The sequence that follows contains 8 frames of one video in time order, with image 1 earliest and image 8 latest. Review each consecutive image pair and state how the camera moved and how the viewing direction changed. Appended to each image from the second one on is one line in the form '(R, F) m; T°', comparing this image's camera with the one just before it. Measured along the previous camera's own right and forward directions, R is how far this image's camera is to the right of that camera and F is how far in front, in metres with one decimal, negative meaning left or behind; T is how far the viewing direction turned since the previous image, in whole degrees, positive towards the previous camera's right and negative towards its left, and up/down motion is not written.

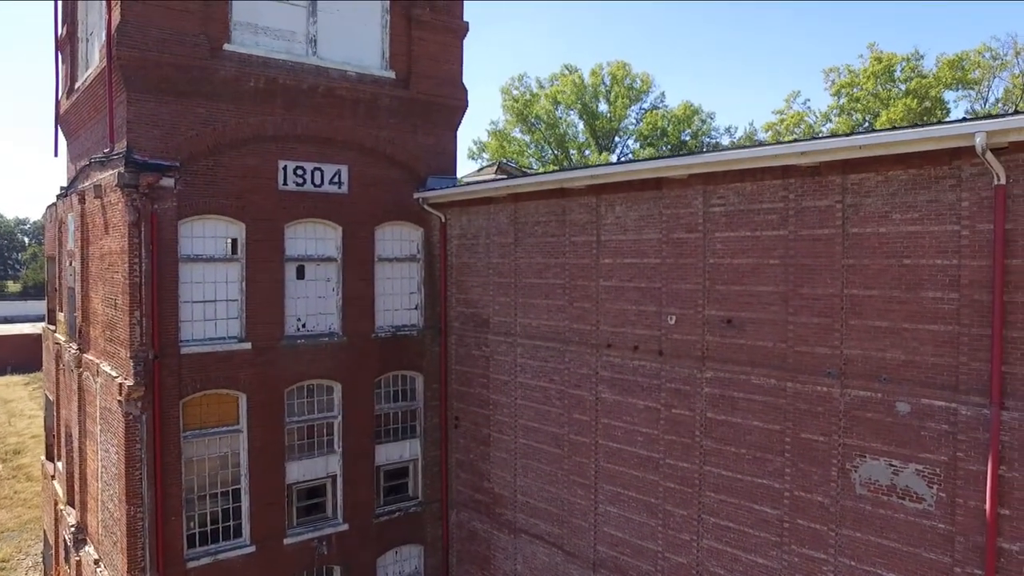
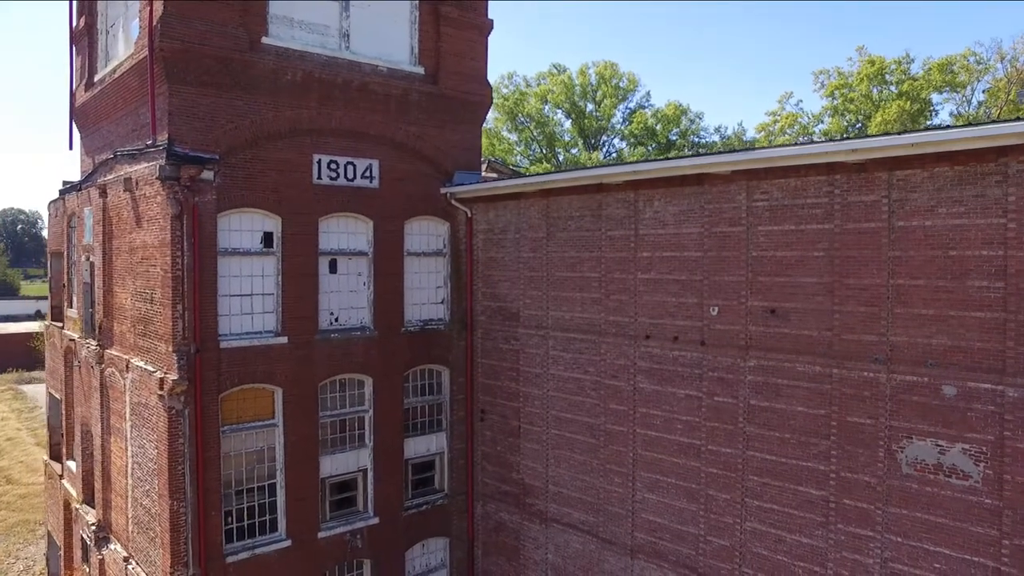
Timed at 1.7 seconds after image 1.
(-1.3, -0.2) m; +3°
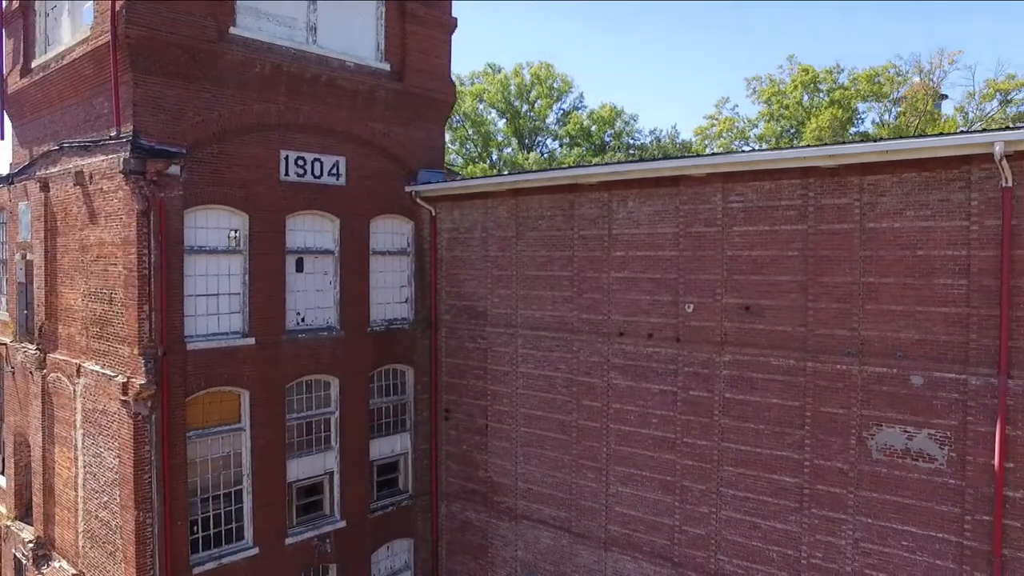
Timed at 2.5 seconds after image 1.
(-1.1, 0.0) m; +7°
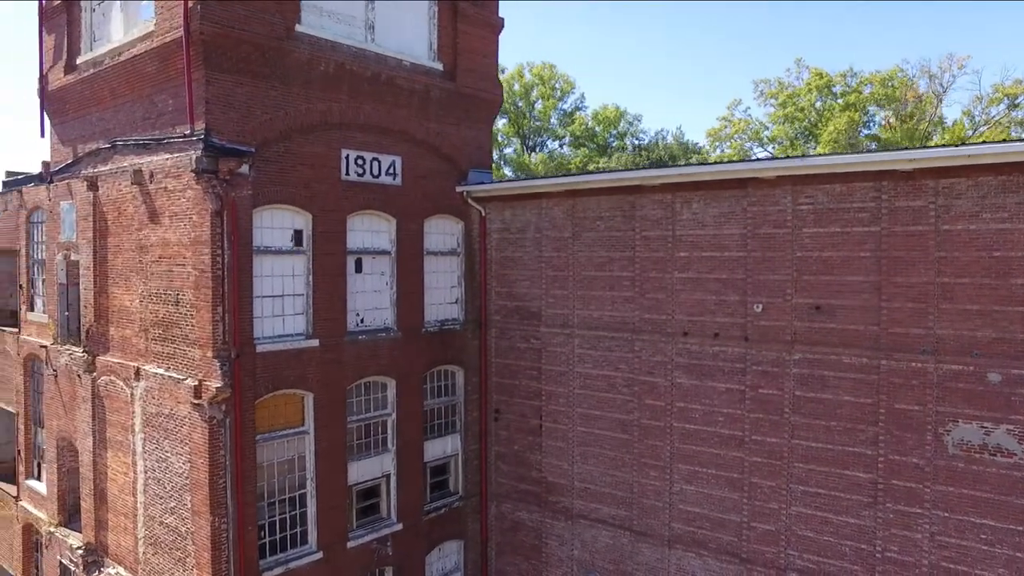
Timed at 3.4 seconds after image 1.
(-1.6, 0.0) m; +3°
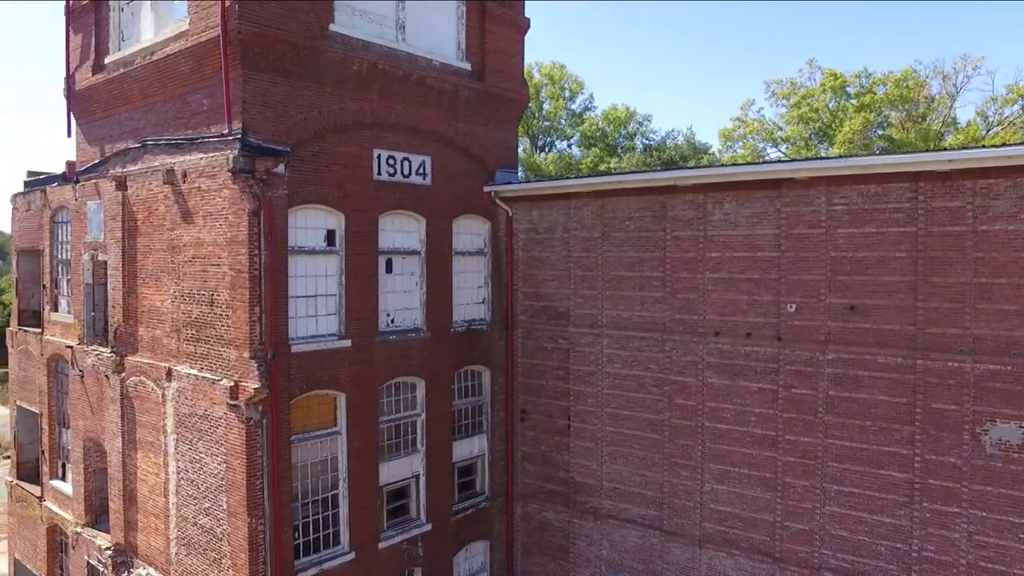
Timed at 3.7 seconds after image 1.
(-0.6, 0.0) m; 0°
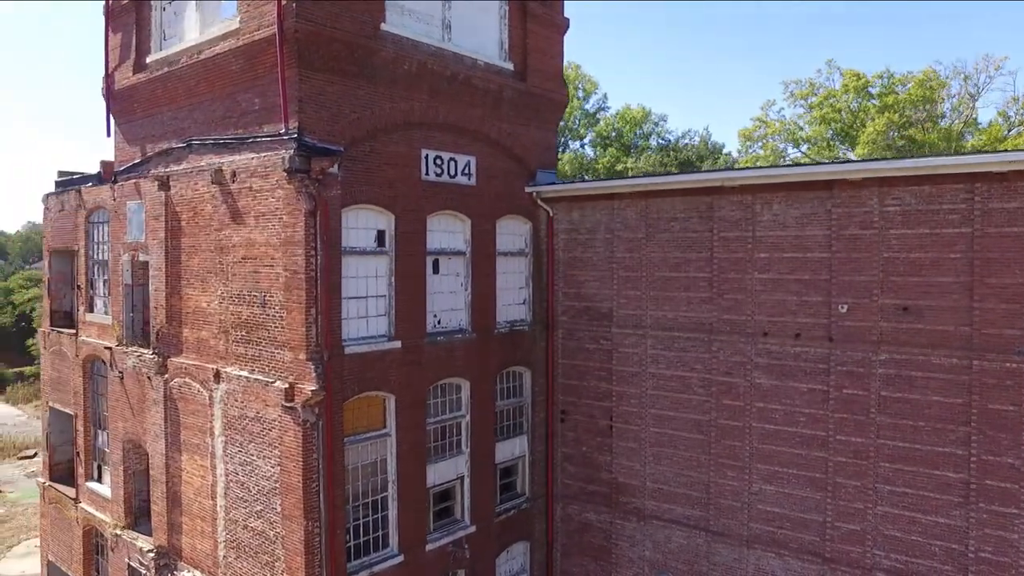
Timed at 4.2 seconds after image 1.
(-0.9, 0.0) m; +1°
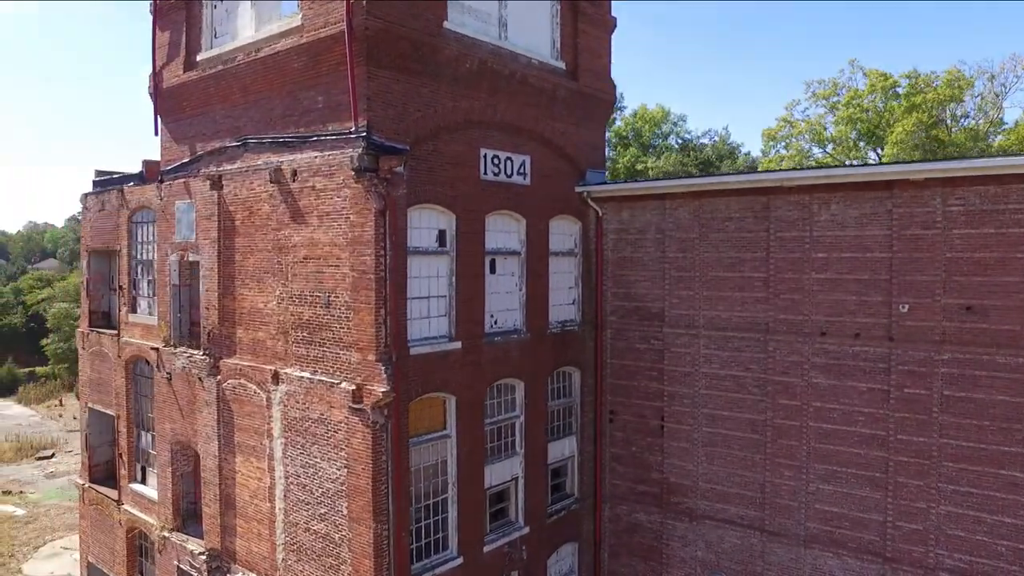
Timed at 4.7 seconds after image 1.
(-1.1, +0.1) m; +1°
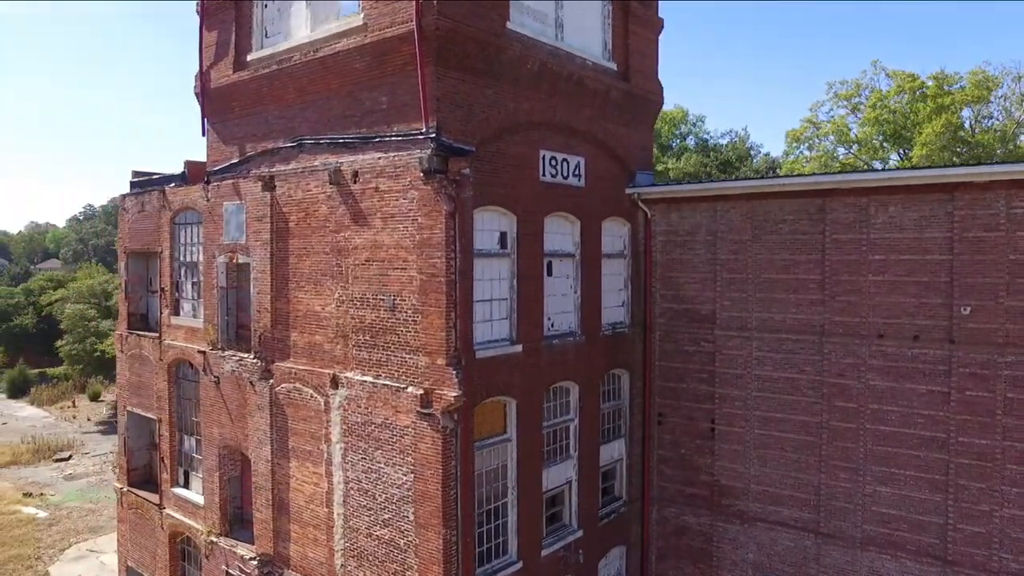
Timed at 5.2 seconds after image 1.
(-1.1, +0.1) m; +1°
